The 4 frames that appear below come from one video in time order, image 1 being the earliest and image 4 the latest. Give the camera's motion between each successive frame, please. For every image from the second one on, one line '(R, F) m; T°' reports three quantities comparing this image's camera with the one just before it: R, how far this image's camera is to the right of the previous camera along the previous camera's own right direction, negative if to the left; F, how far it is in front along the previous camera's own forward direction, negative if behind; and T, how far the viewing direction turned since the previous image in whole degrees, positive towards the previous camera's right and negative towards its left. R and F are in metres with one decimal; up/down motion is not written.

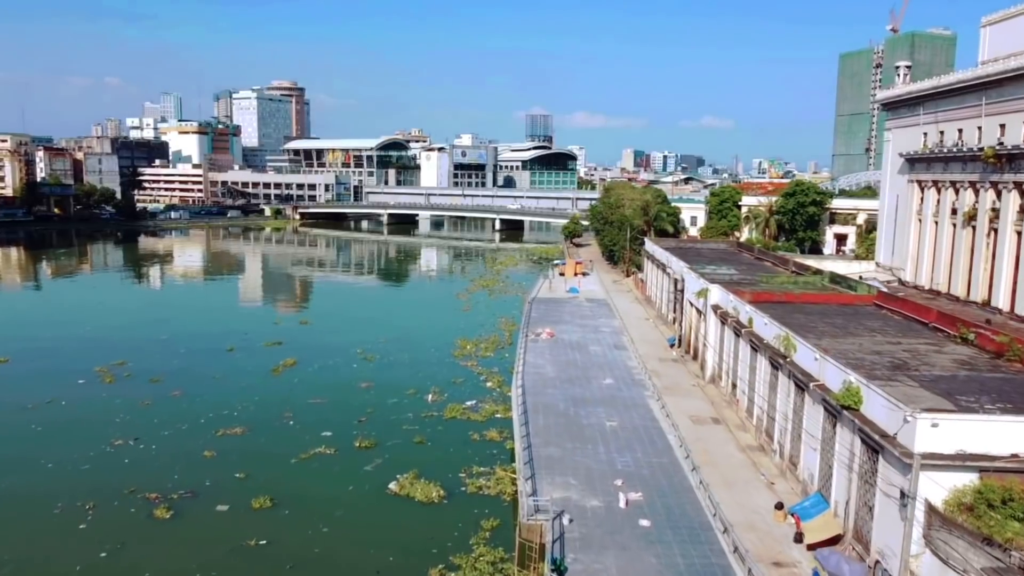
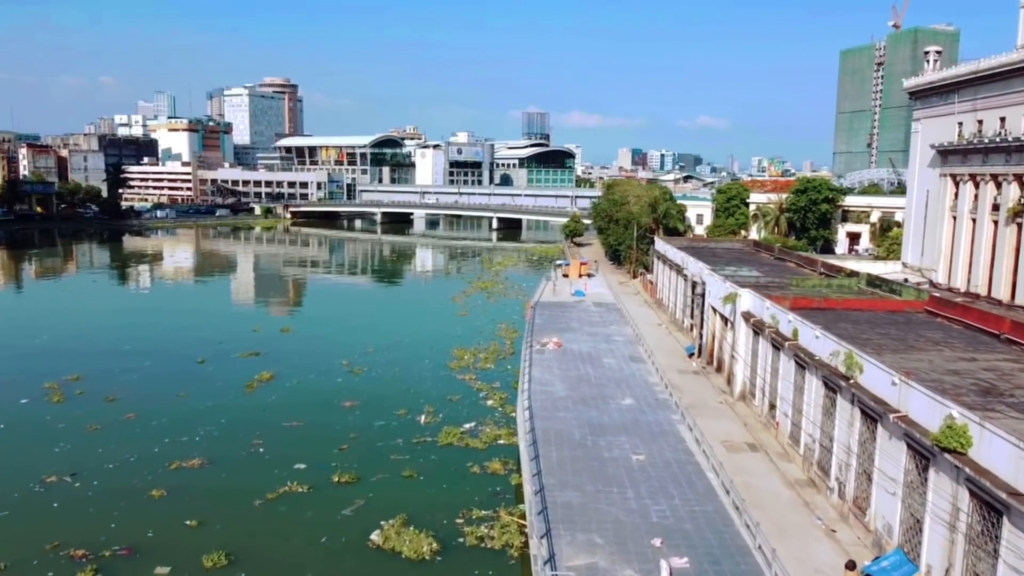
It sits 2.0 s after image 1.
(-0.2, +3.0) m; 0°
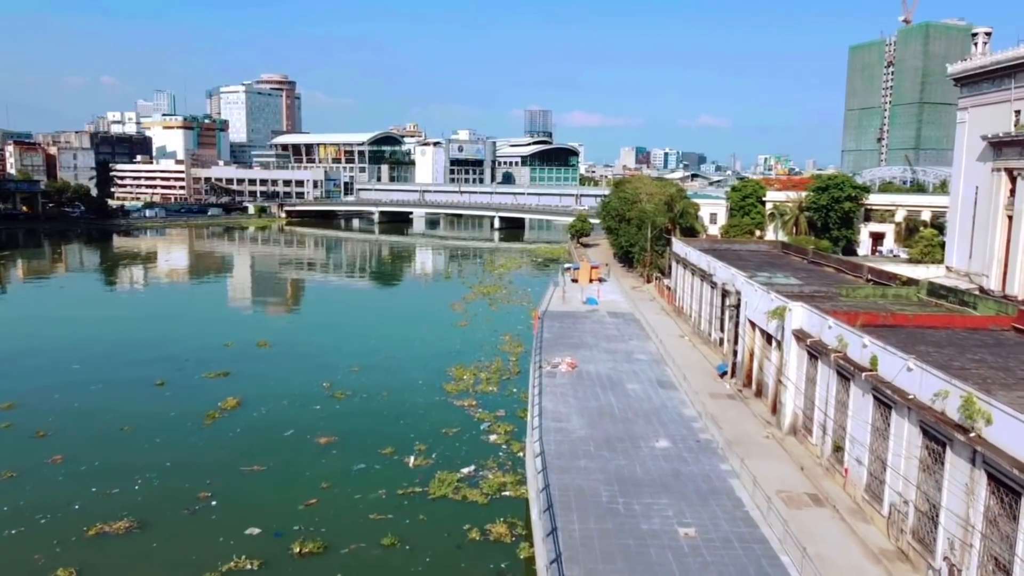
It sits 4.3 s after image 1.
(-0.1, +3.6) m; 0°
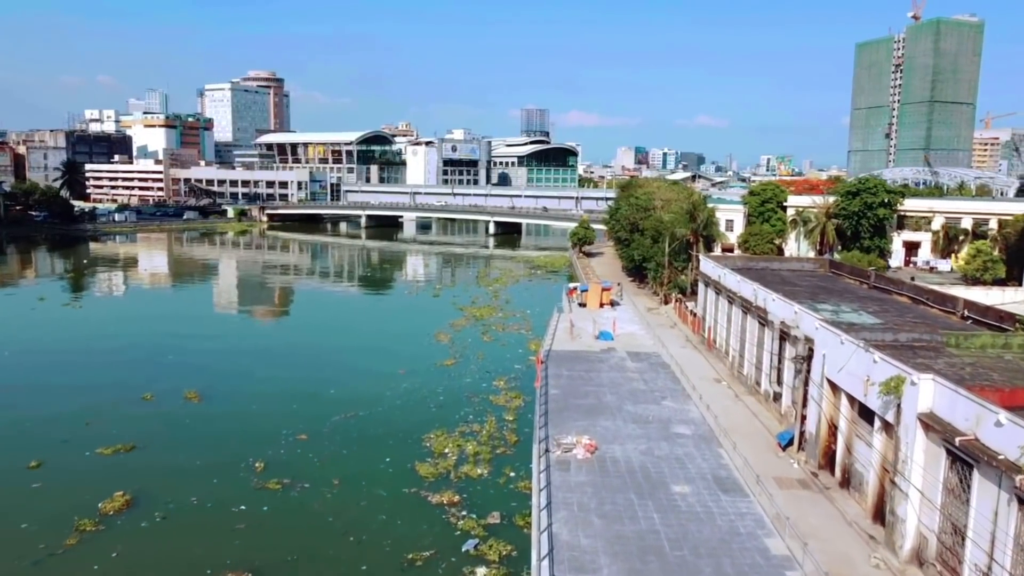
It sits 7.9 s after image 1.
(0.0, +6.0) m; 0°
